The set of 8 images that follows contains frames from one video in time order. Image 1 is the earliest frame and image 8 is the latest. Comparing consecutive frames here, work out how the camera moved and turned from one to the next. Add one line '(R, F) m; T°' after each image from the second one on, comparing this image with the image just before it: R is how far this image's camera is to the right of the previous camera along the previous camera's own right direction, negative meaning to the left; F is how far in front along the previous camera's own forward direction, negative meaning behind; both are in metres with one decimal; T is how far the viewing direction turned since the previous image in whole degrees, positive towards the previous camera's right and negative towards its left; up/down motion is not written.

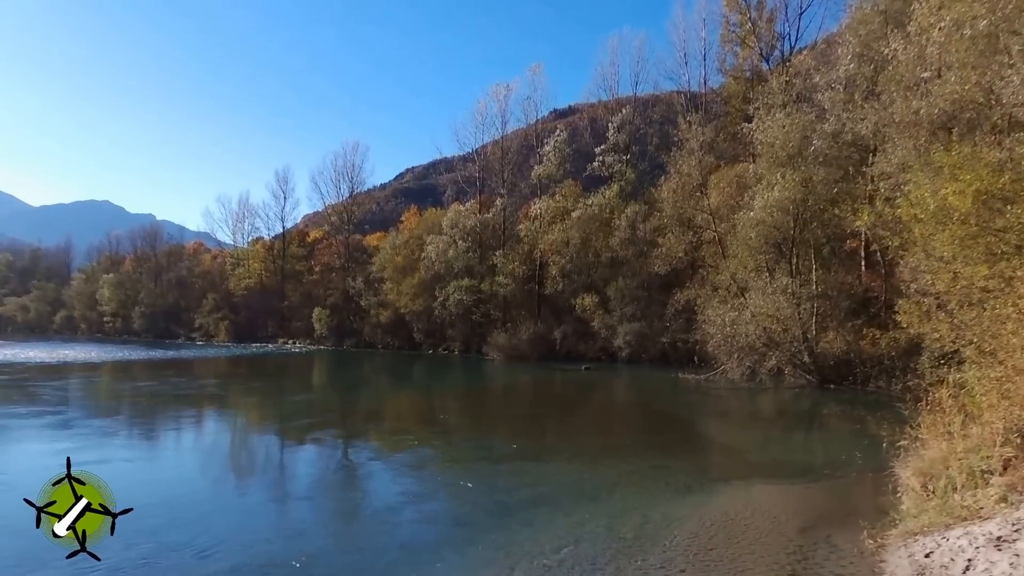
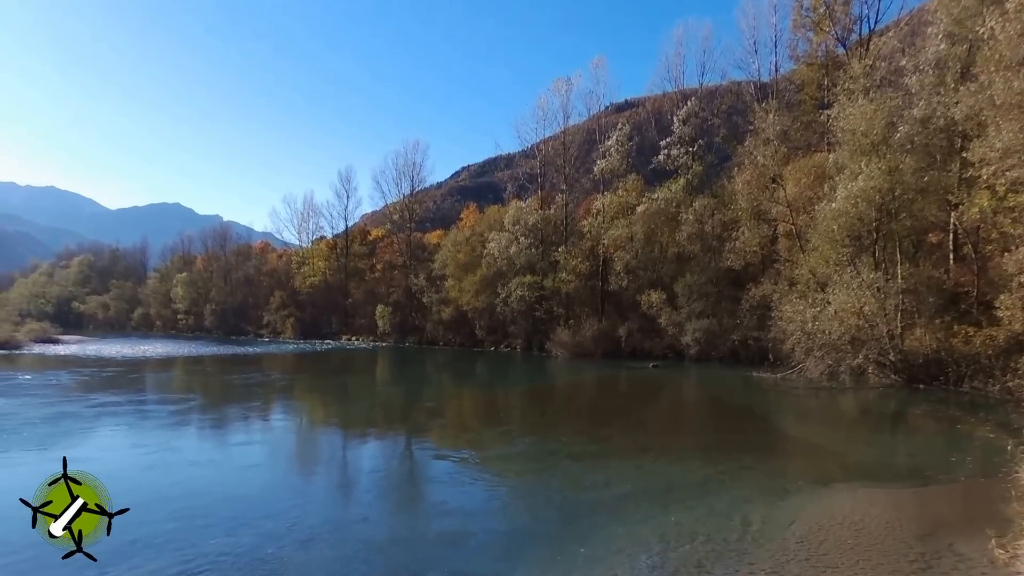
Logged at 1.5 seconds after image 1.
(-0.7, +0.3) m; -4°
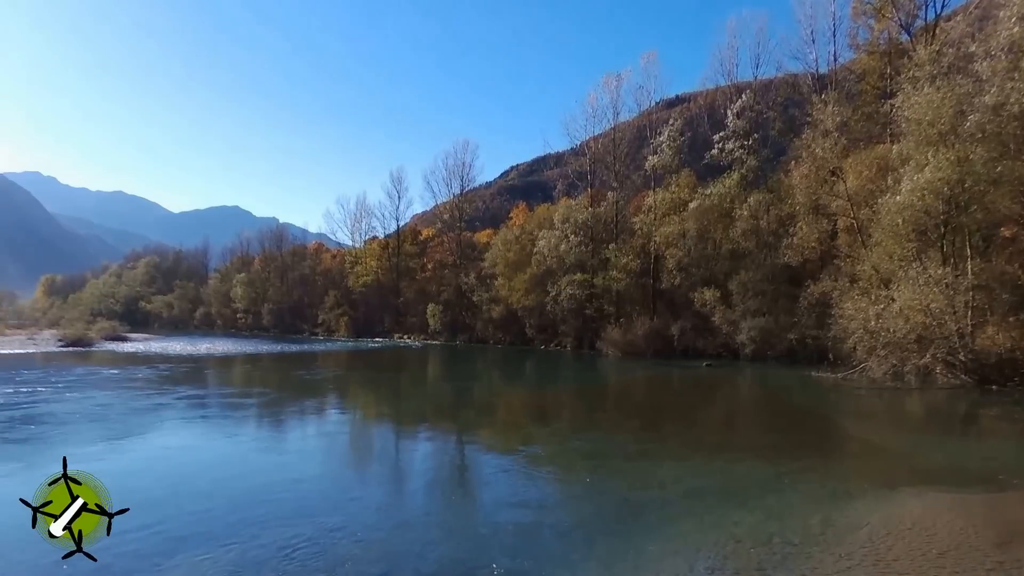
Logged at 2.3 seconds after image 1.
(-0.1, 0.0) m; -4°
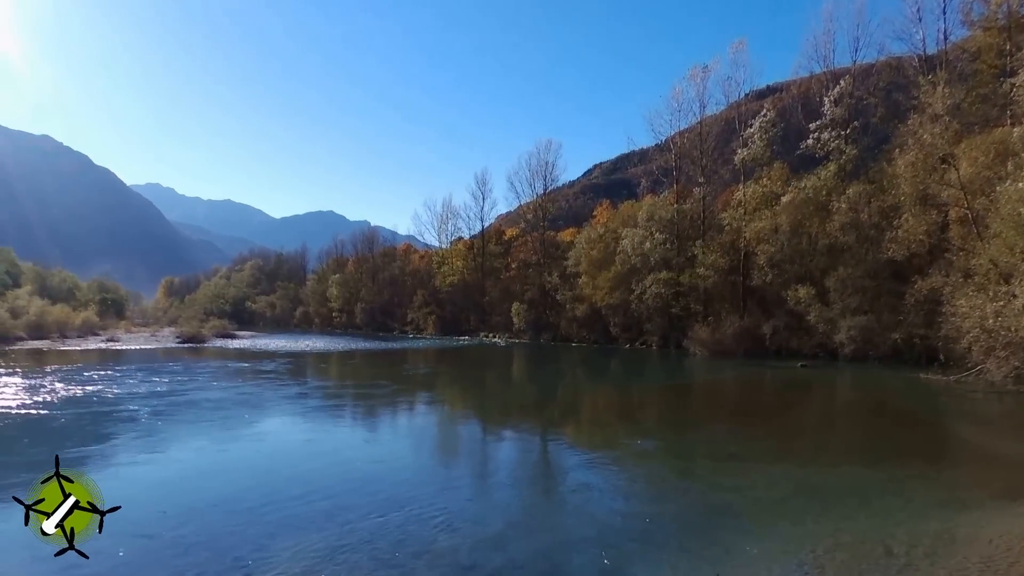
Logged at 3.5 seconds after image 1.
(+0.5, -0.1) m; -8°
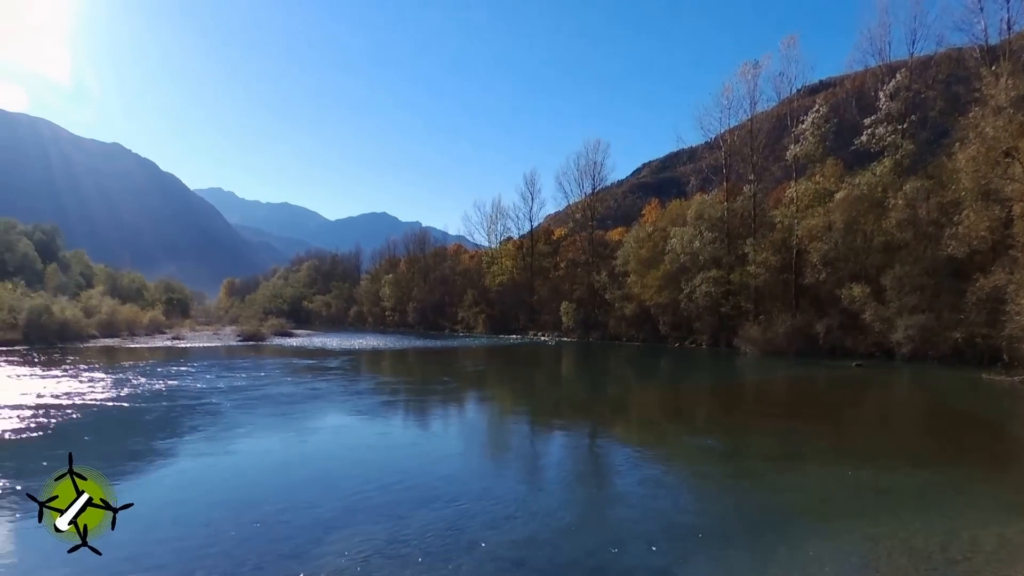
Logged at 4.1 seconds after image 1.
(-0.2, -0.4) m; -4°
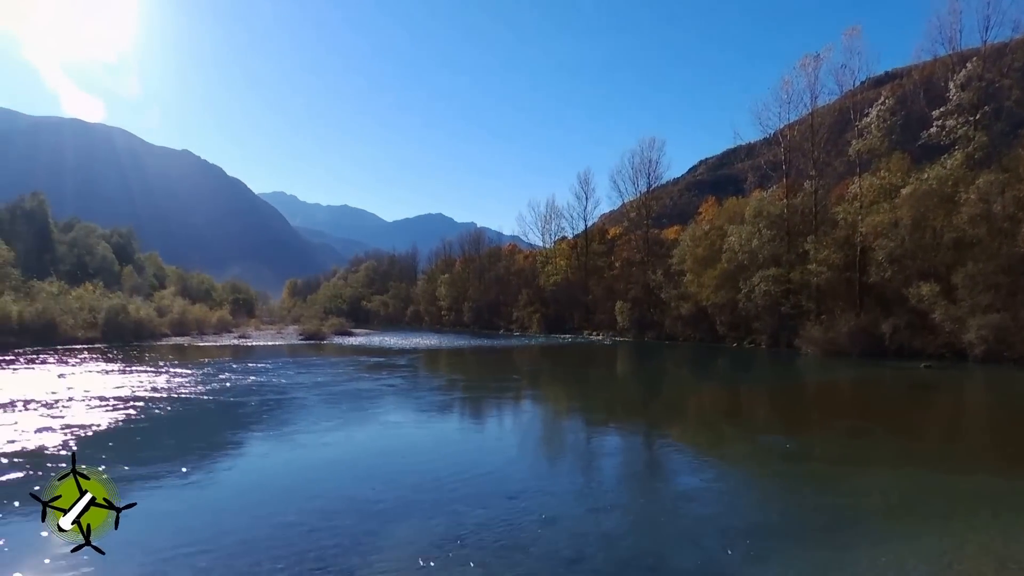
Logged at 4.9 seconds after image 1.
(-0.1, -0.2) m; -4°
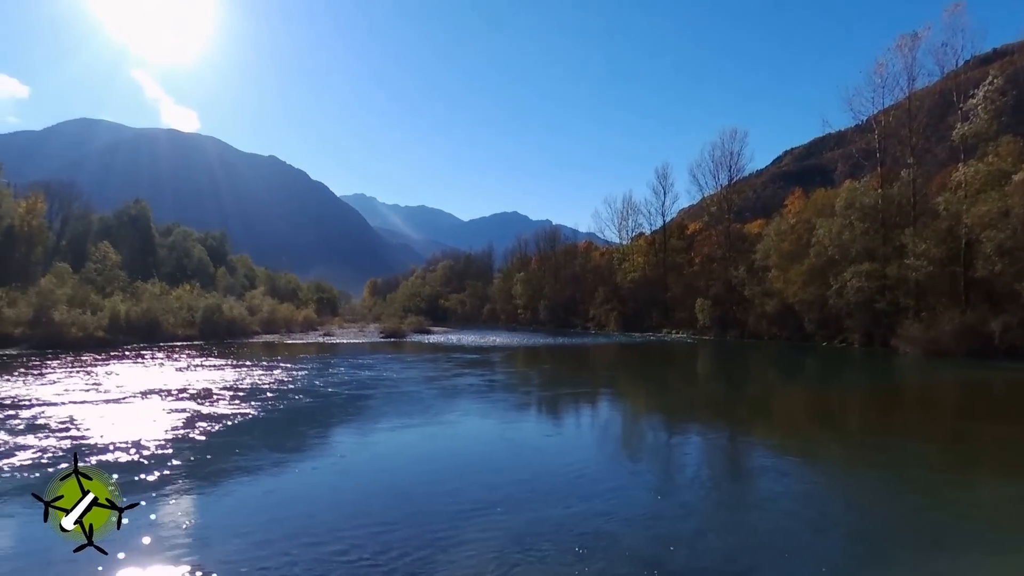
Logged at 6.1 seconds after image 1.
(+0.1, +0.2) m; -7°
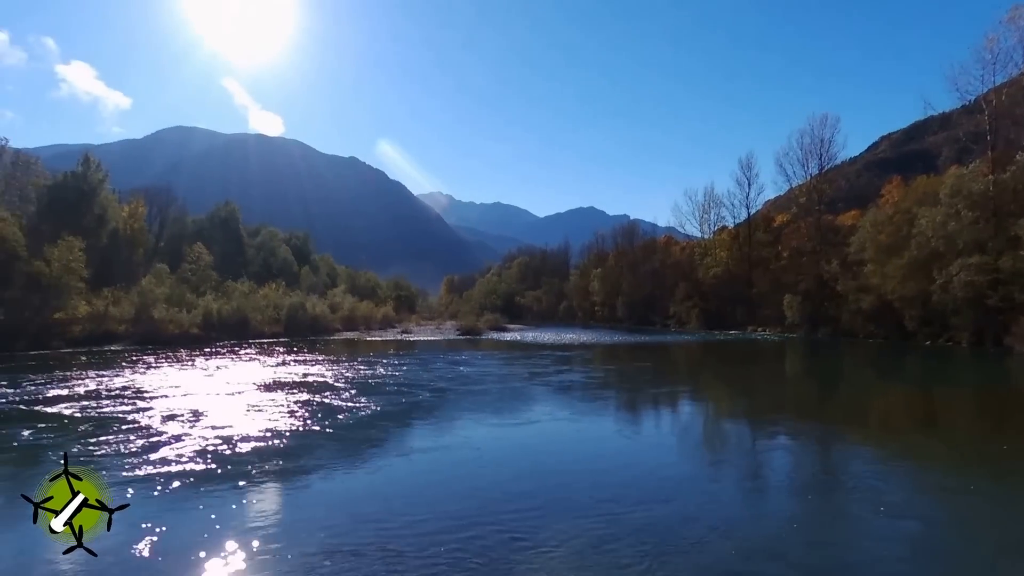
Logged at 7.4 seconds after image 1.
(-0.1, +0.4) m; -6°
